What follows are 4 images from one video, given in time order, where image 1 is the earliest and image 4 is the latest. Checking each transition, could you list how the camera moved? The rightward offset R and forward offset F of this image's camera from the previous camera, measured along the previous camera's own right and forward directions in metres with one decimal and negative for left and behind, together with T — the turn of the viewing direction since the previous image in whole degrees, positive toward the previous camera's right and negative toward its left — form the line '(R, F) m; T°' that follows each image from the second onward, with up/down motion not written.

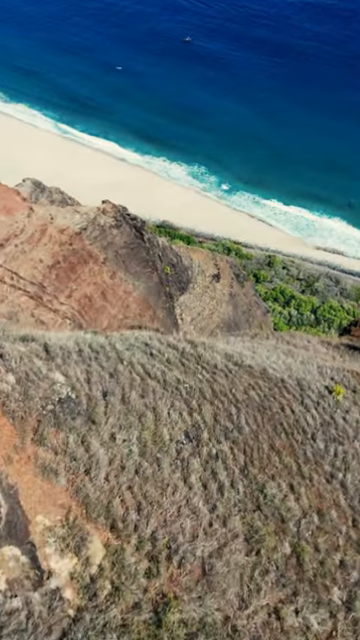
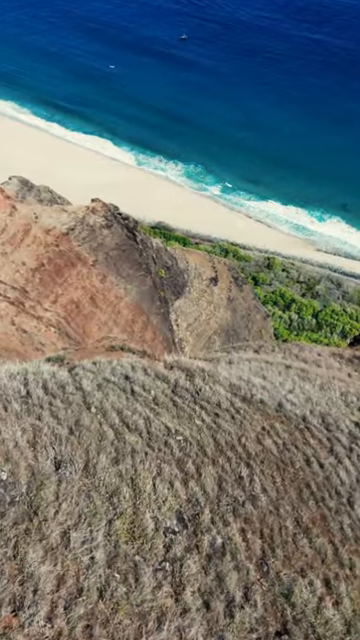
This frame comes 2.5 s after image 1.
(+0.1, +4.3) m; 0°
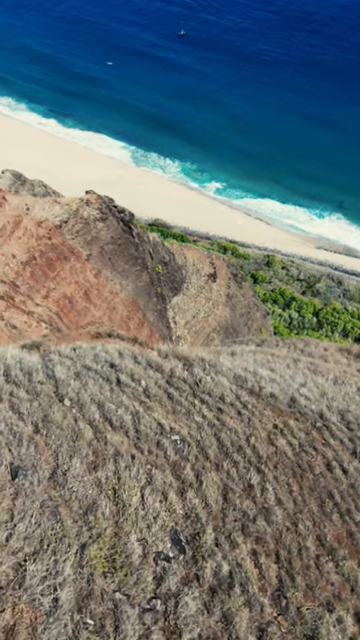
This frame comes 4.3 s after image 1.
(0.0, +2.1) m; 0°
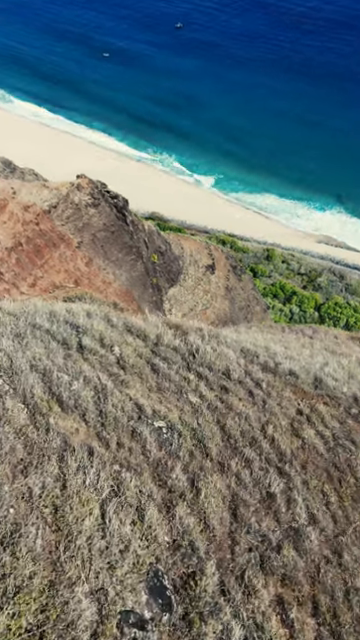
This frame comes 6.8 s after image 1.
(+0.1, +3.0) m; 0°
